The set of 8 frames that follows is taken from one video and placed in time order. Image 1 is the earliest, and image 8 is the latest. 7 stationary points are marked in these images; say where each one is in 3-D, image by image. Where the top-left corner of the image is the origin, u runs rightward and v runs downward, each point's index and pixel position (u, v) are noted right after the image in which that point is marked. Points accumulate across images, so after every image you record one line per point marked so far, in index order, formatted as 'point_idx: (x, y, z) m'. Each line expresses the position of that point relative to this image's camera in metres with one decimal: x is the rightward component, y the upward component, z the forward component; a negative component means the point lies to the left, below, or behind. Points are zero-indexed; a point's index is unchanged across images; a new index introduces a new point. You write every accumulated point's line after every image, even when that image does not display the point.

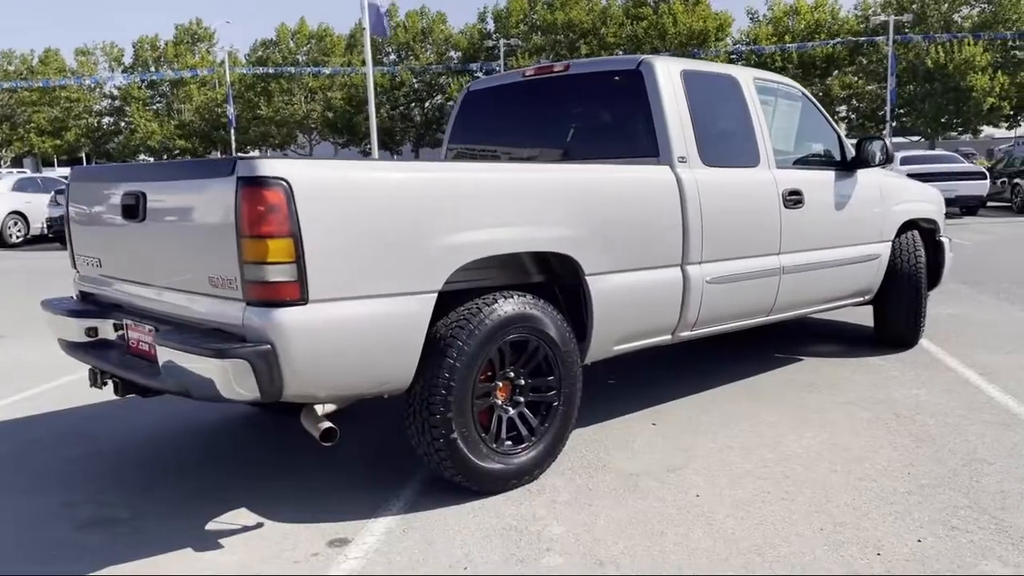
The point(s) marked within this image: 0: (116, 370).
0: (-1.7, -0.4, +3.8) m
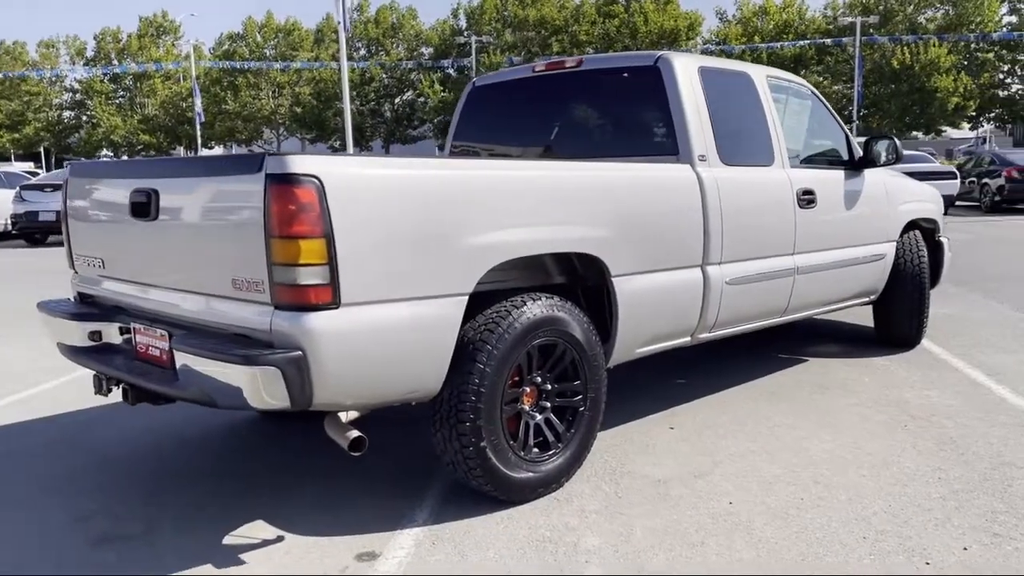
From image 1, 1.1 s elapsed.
0: (-1.6, -0.4, +3.6) m
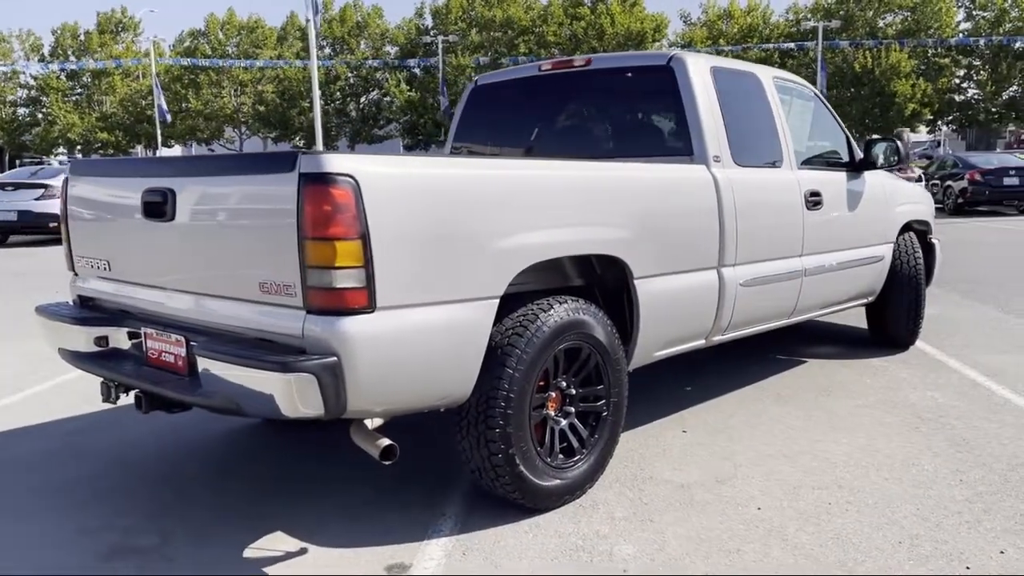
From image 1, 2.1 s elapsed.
0: (-1.5, -0.4, +3.4) m
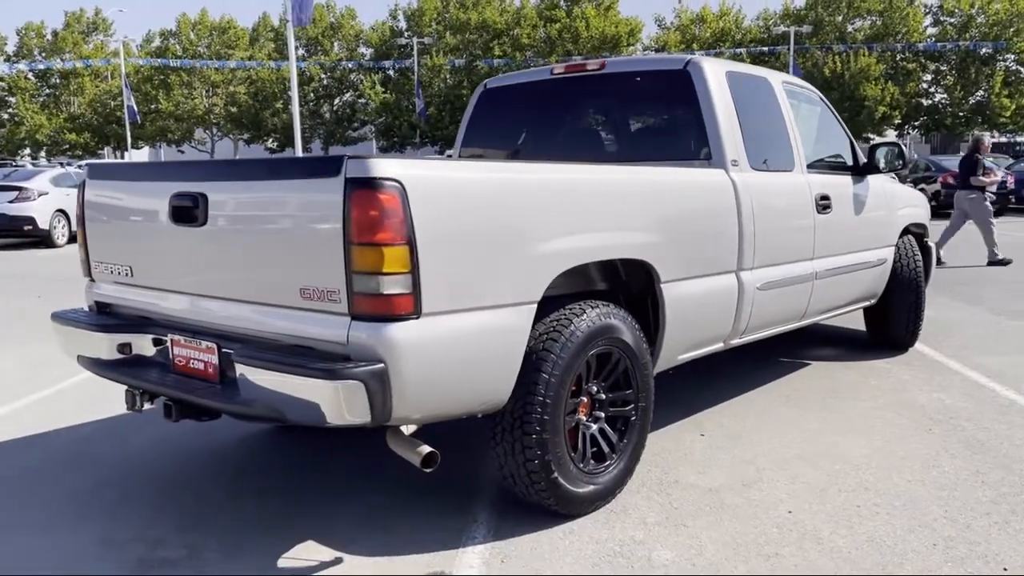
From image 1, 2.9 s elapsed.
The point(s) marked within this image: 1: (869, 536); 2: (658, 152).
0: (-1.3, -0.4, +3.4) m
1: (+1.4, -1.0, +3.4) m
2: (+0.8, +0.8, +4.9) m
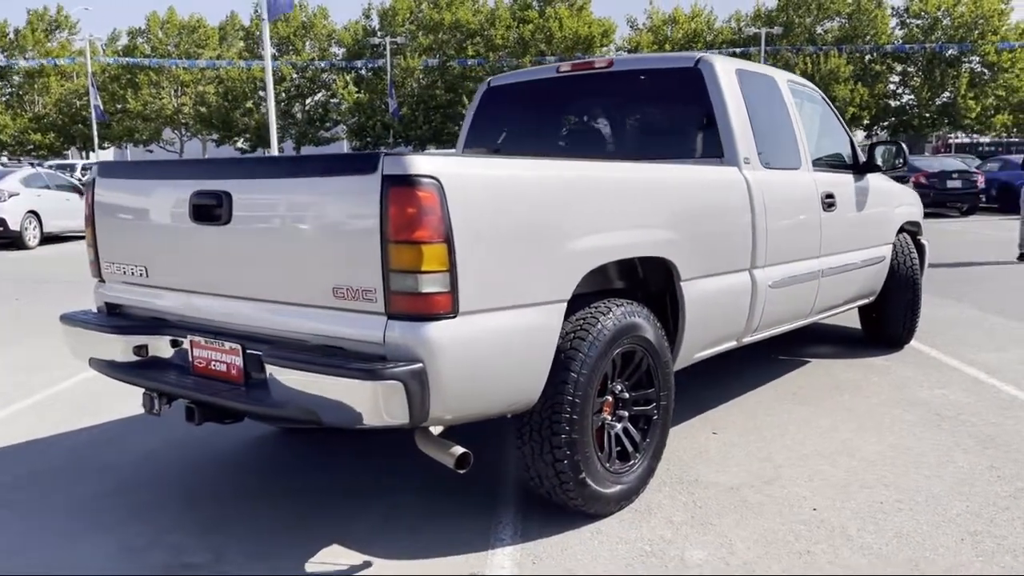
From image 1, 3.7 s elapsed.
0: (-1.2, -0.4, +3.3) m
1: (+1.5, -1.0, +3.5) m
2: (+0.9, +0.8, +4.9) m
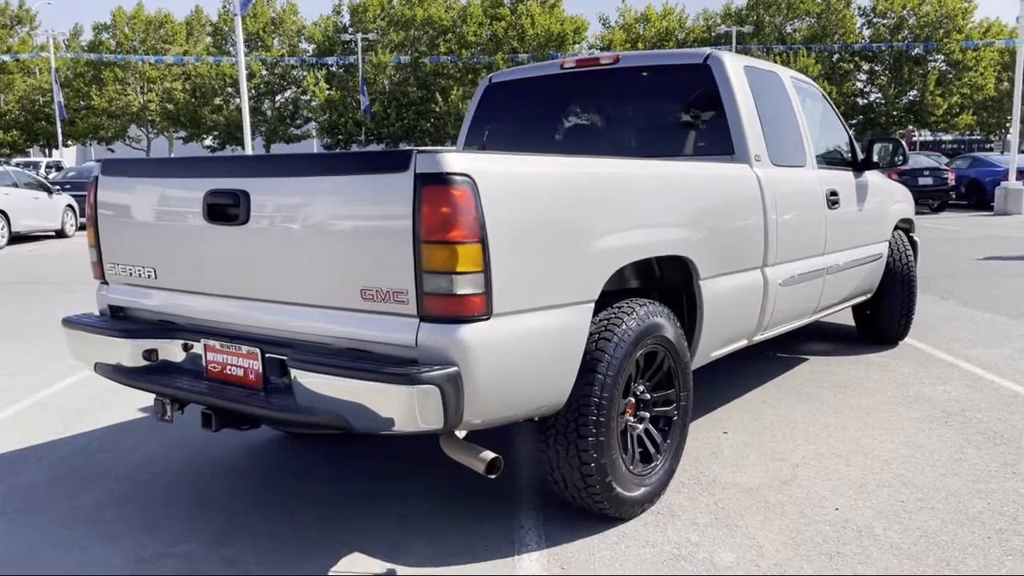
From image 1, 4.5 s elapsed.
0: (-1.1, -0.4, +3.2) m
1: (+1.6, -1.0, +3.4) m
2: (+0.9, +0.8, +4.9) m
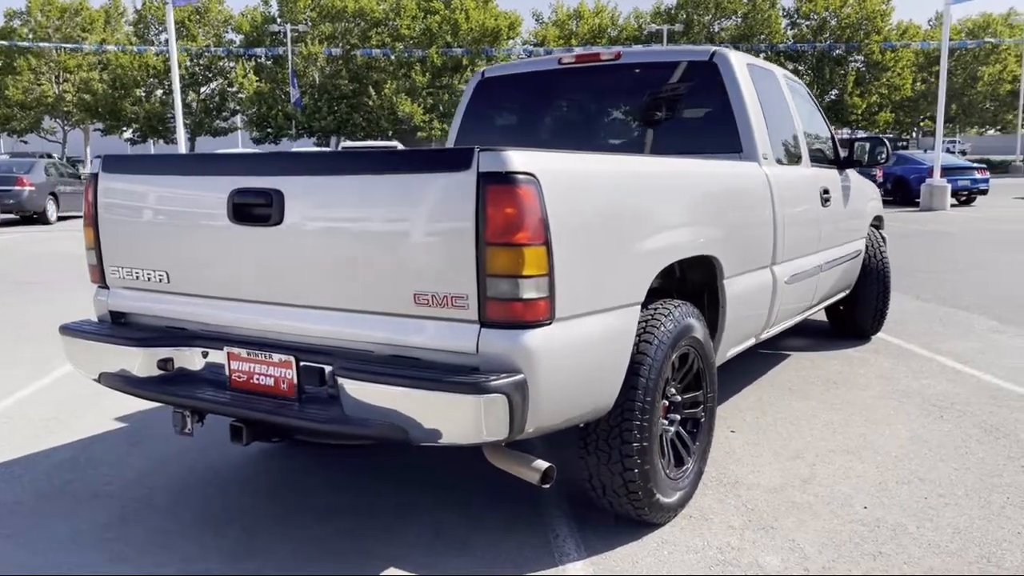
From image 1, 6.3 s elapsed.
0: (-1.0, -0.4, +3.0) m
1: (+1.8, -1.0, +3.5) m
2: (+1.0, +0.8, +4.8) m
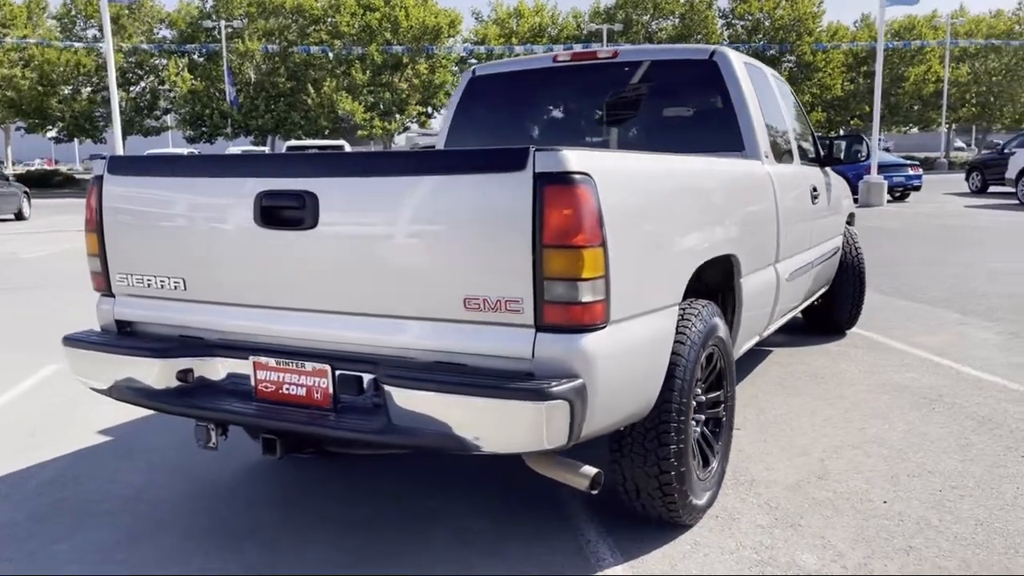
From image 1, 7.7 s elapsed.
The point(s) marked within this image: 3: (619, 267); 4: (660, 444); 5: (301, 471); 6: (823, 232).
0: (-0.8, -0.5, +2.9) m
1: (+1.9, -0.9, +3.5) m
2: (+1.0, +0.8, +4.8) m
3: (+0.3, +0.1, +2.7) m
4: (+0.5, -0.6, +3.2) m
5: (-1.0, -0.9, +4.1) m
6: (+2.2, +0.4, +6.1) m
